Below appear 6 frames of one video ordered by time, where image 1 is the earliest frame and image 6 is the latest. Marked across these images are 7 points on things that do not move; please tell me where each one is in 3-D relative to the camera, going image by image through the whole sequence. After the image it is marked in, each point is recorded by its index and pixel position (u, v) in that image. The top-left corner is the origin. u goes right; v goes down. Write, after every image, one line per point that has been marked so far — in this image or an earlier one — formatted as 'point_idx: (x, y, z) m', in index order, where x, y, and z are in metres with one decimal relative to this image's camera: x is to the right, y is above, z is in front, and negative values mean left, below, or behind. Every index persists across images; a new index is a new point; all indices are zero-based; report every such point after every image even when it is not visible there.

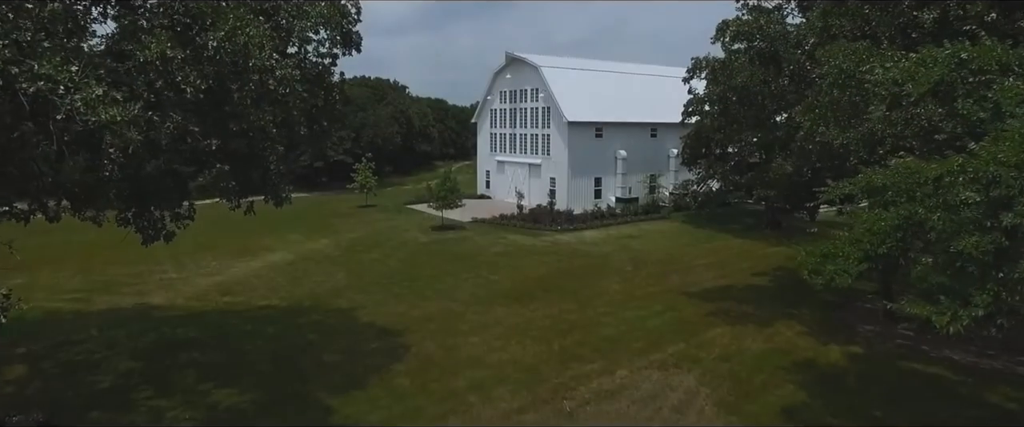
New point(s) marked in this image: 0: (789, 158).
0: (+5.5, +1.1, +13.0) m
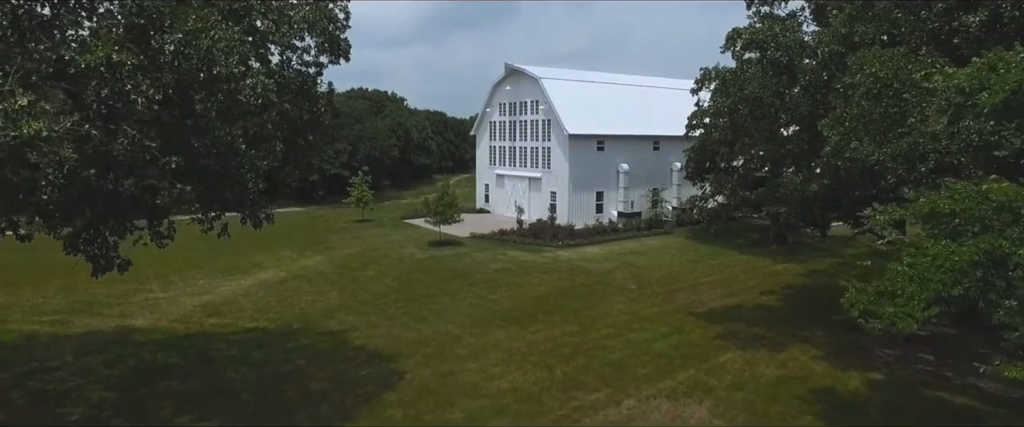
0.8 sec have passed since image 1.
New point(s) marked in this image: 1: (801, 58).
0: (+5.5, +0.8, +12.3) m
1: (+5.3, +2.8, +12.1) m
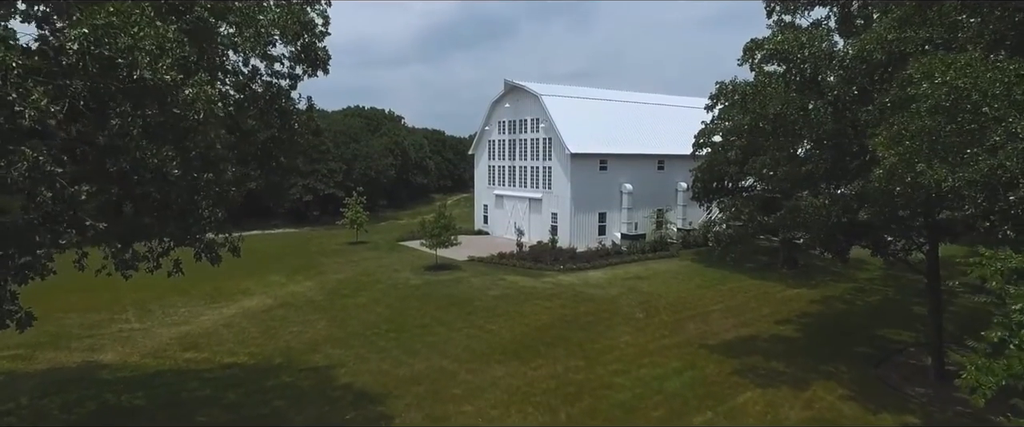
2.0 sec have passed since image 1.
0: (+5.5, +0.3, +11.3) m
1: (+5.3, +2.4, +11.2) m
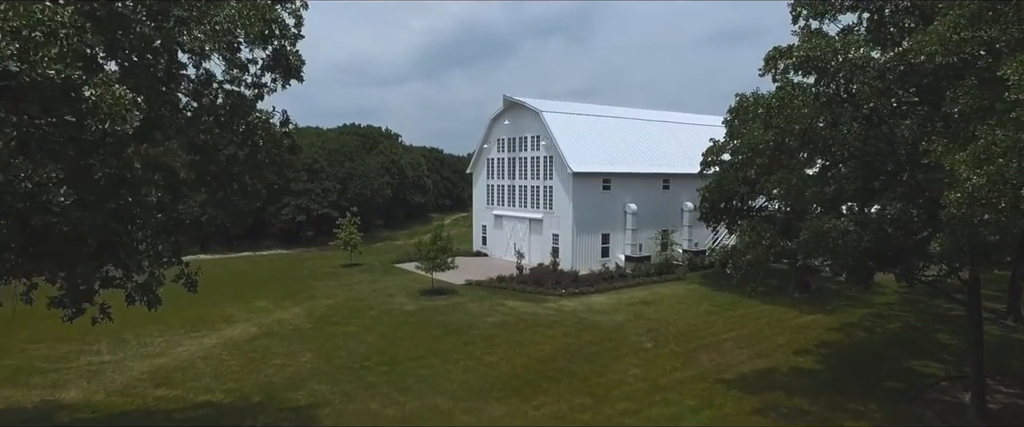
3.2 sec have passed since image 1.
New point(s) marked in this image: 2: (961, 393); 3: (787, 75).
0: (+5.5, -0.1, +10.3) m
1: (+5.3, +2.0, +10.2) m
2: (+8.9, -3.6, +13.3) m
3: (+4.6, +2.3, +11.2) m
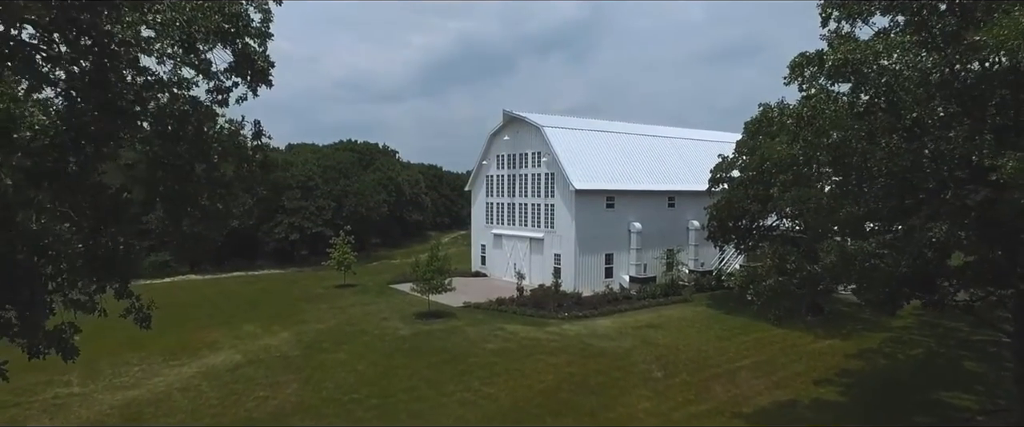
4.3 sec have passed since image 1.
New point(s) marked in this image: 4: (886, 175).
0: (+5.5, -0.4, +9.3) m
1: (+5.3, +1.7, +9.3) m
2: (+9.0, -4.0, +12.2) m
3: (+4.6, +2.0, +10.3) m
4: (+5.2, +0.6, +9.3) m
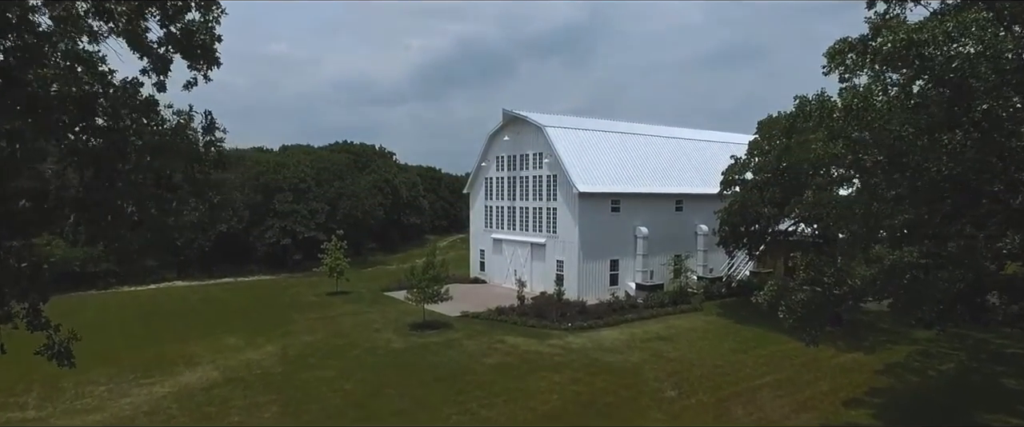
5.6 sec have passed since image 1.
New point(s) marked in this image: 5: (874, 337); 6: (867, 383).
0: (+5.5, -0.5, +8.1) m
1: (+5.3, +1.6, +8.0) m
2: (+9.0, -4.1, +11.0) m
3: (+4.6, +1.9, +9.1) m
4: (+5.2, +0.5, +8.0) m
5: (+10.6, -3.6, +19.4) m
6: (+8.1, -3.9, +15.2) m
